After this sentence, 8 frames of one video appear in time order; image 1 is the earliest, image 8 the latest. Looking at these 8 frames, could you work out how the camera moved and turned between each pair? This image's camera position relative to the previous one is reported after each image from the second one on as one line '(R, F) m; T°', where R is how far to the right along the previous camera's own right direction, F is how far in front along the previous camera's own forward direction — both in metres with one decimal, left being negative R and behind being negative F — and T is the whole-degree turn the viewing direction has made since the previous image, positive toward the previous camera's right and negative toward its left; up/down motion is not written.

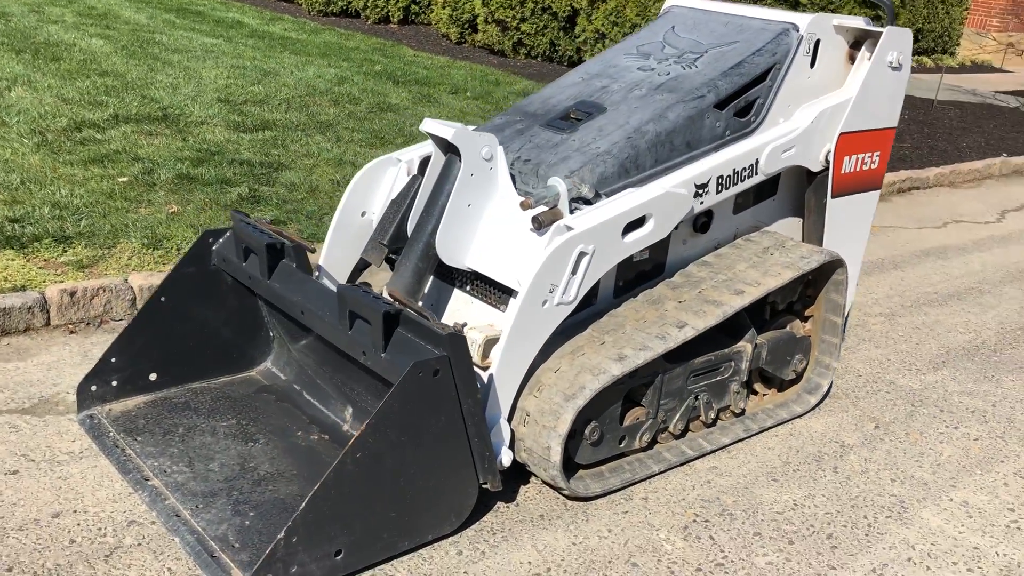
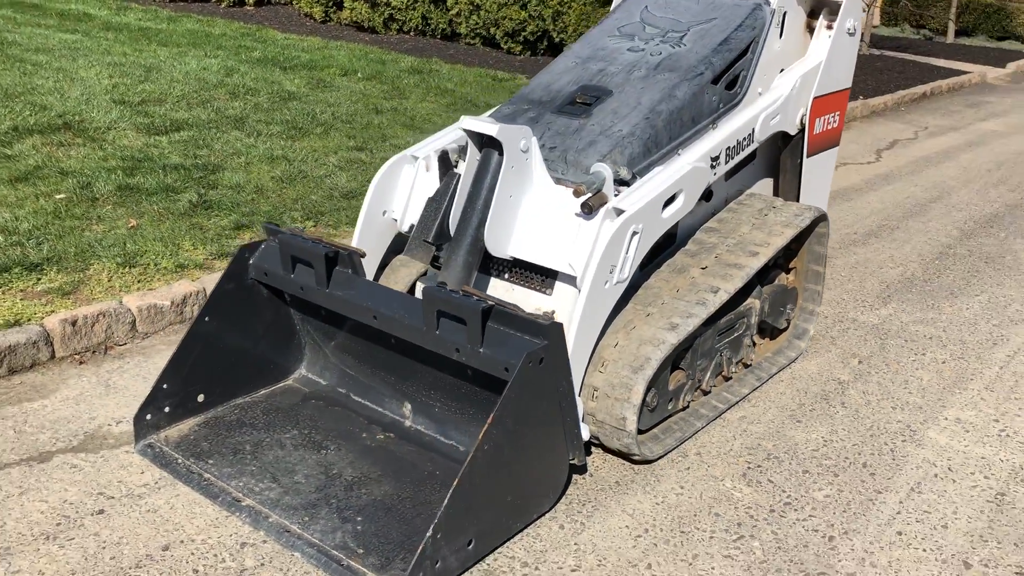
(-0.7, -0.1) m; +9°
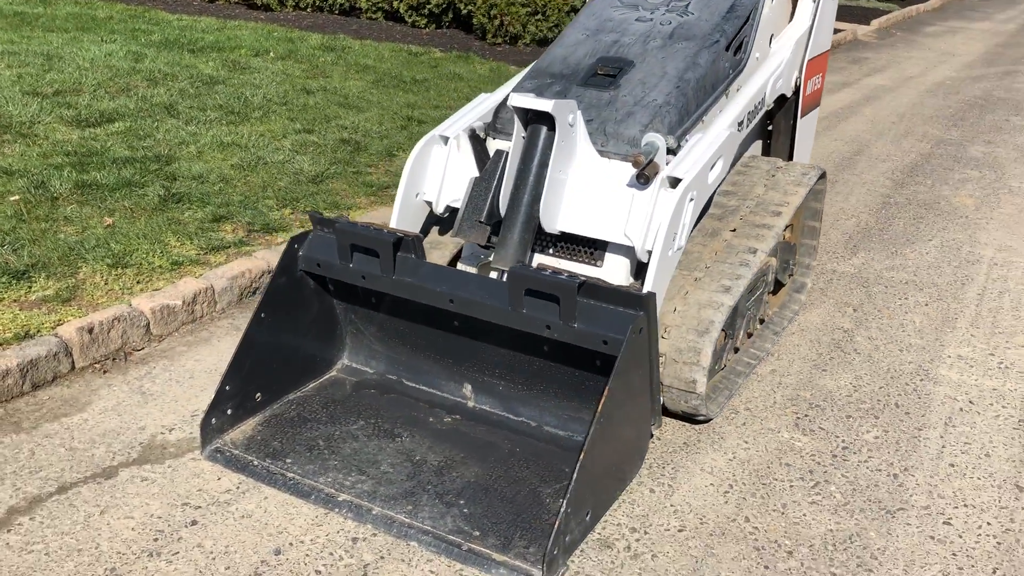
(-0.7, 0.0) m; +8°
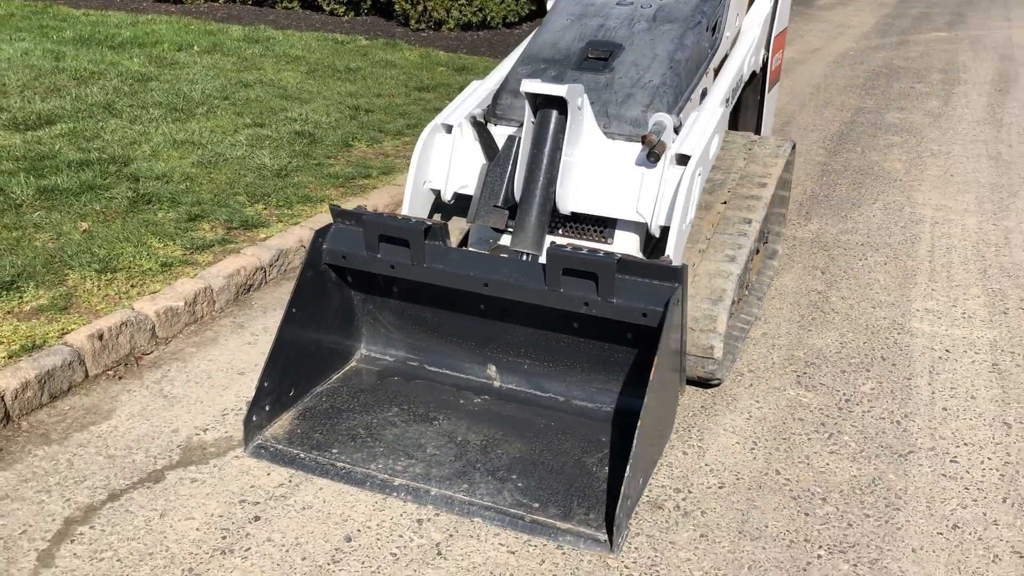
(-0.4, -0.1) m; +6°
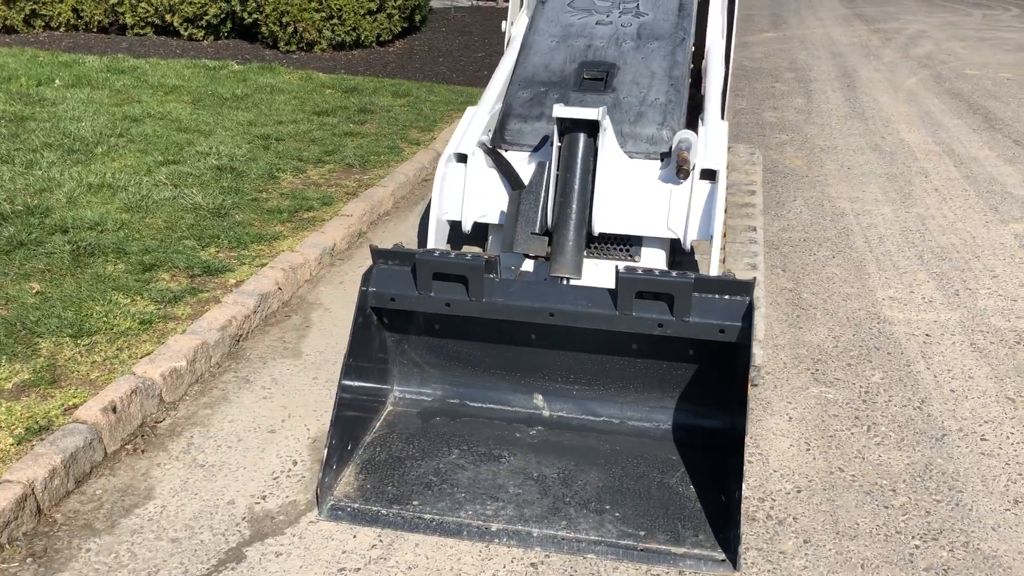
(-0.8, +0.1) m; +10°
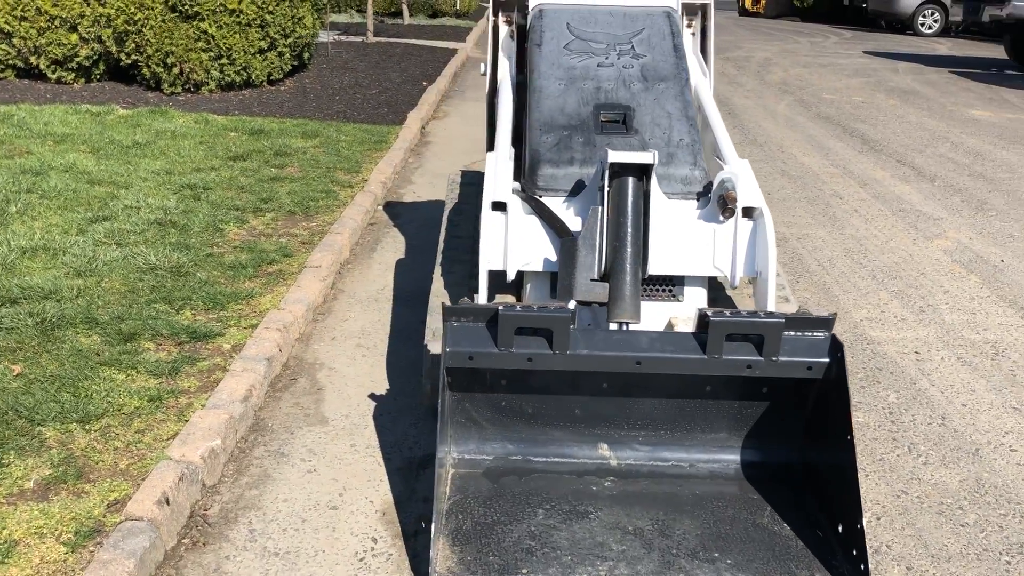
(-0.8, +0.1) m; +10°
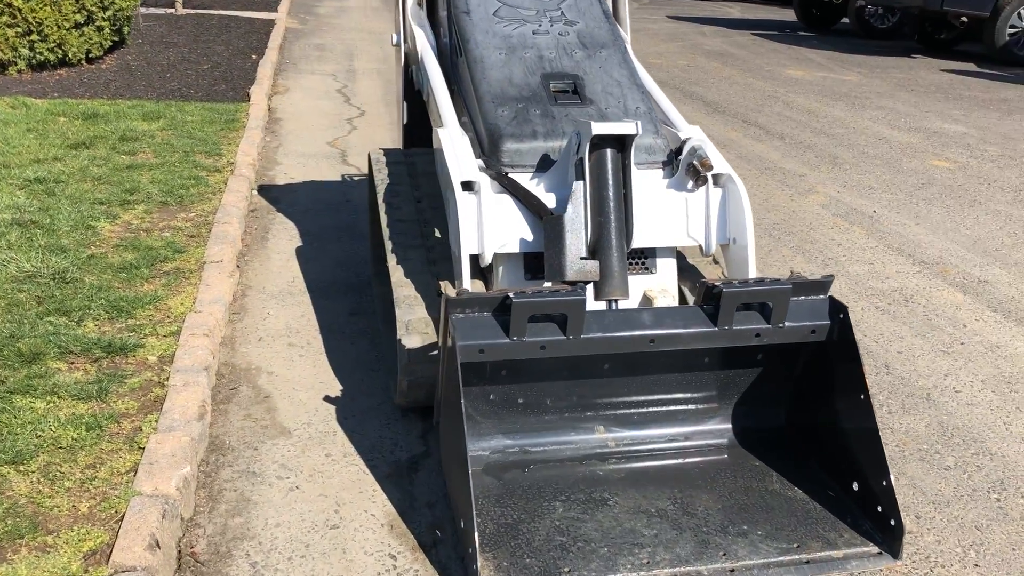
(-0.6, +0.2) m; +12°
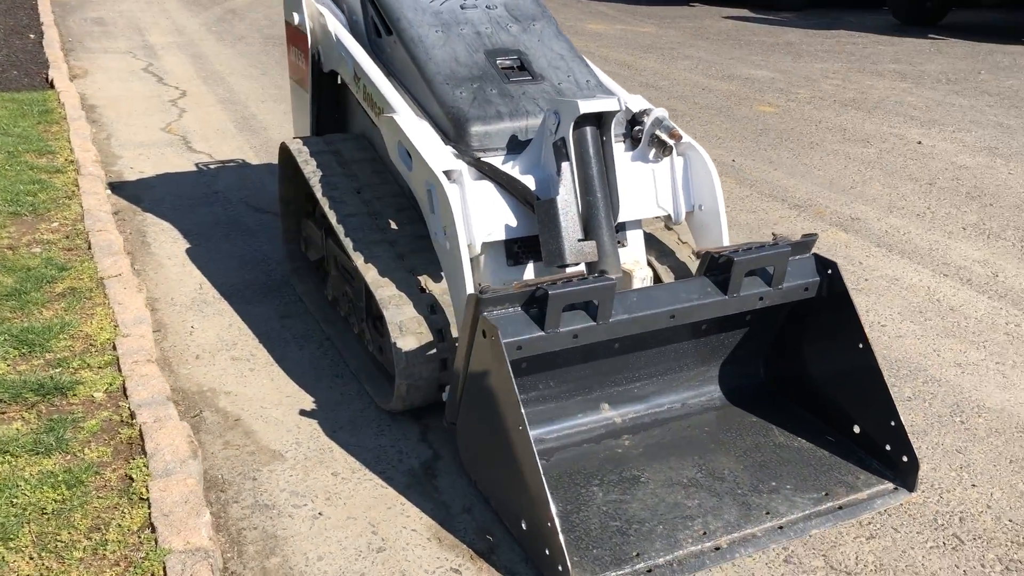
(-0.7, +0.2) m; +13°
